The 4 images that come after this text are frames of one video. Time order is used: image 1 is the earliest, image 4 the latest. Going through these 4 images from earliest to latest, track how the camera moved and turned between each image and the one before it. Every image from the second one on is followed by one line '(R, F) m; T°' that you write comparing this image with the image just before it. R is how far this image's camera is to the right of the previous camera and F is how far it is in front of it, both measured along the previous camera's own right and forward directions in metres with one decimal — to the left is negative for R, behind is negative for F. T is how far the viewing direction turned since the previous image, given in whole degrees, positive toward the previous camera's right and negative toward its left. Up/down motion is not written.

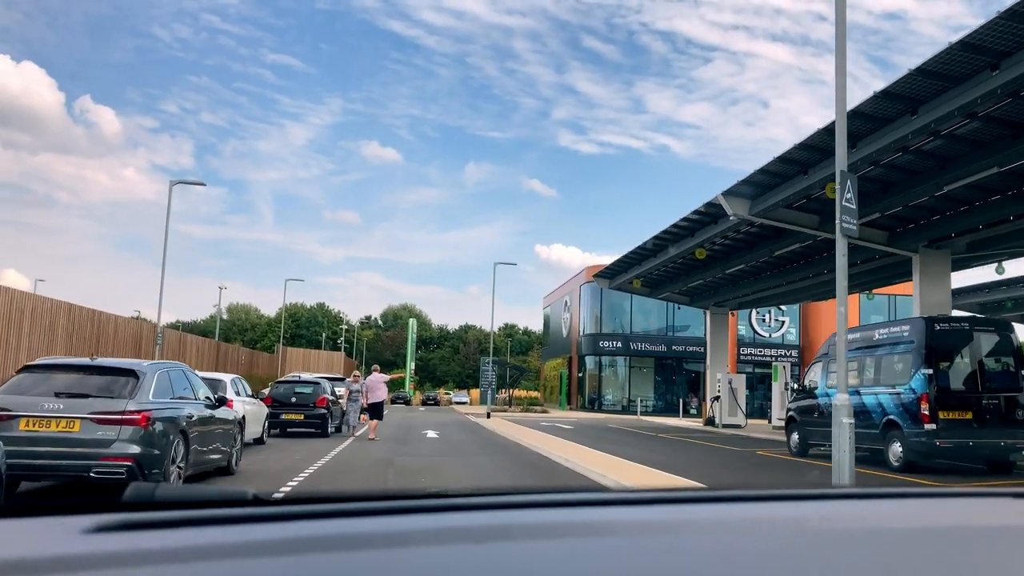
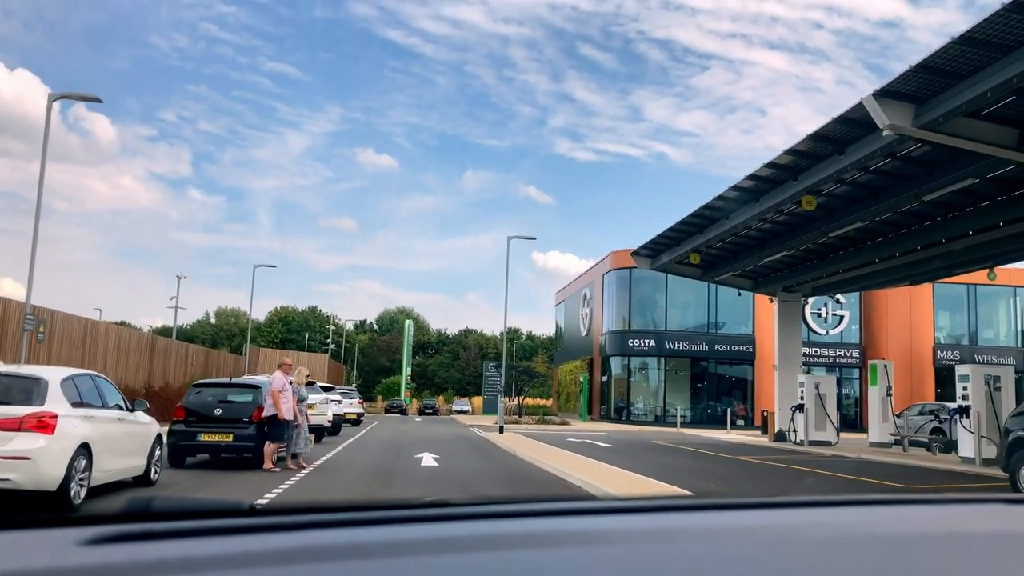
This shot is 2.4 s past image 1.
(-0.5, +4.6) m; 0°
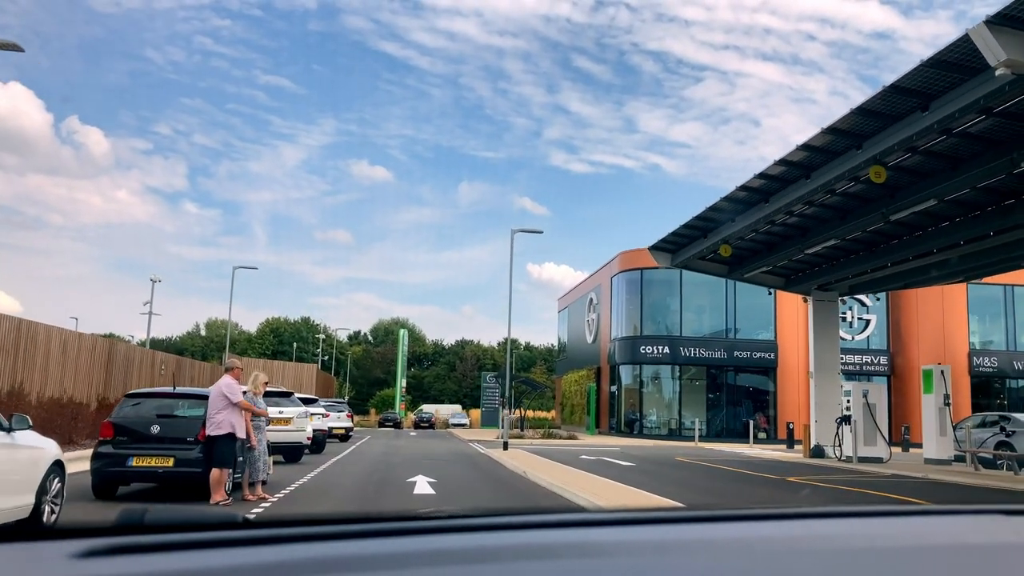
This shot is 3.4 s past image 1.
(-0.2, +1.9) m; 0°
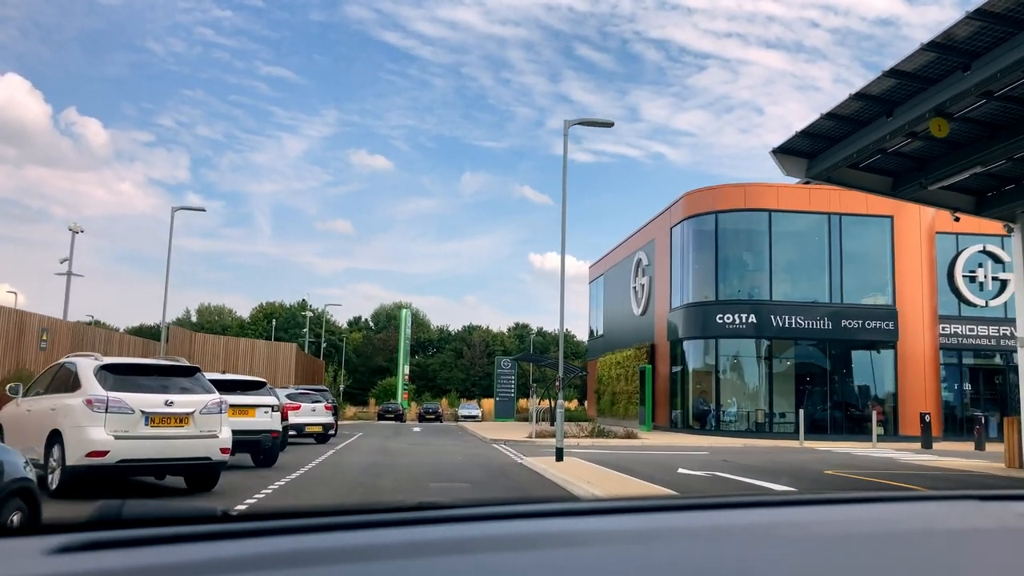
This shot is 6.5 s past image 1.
(-0.7, +5.6) m; 0°
